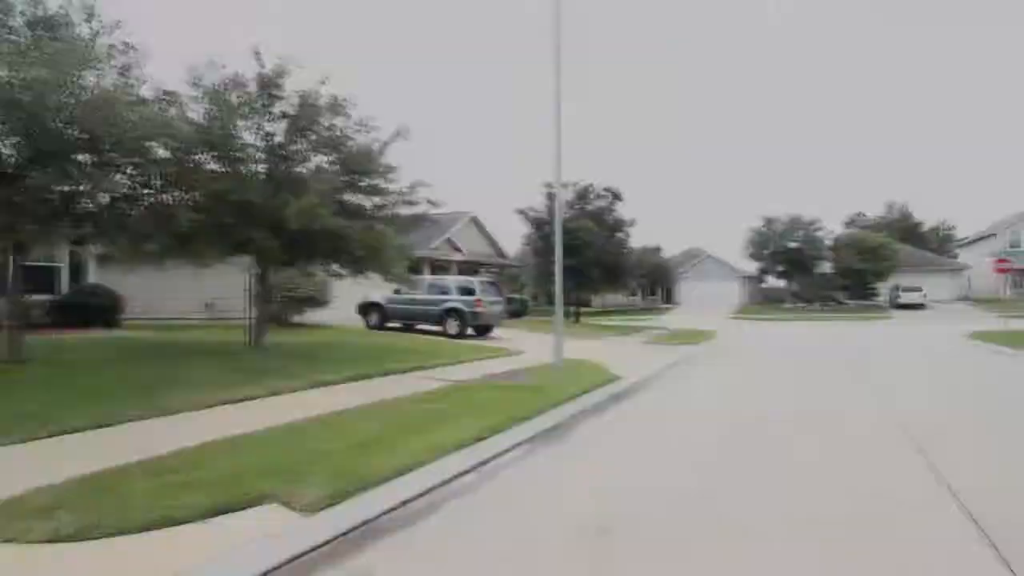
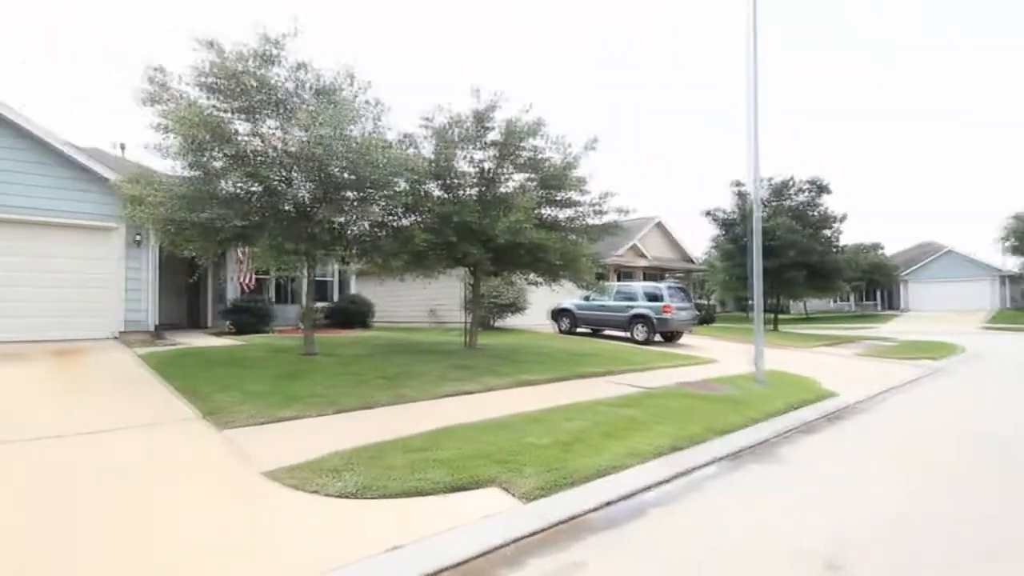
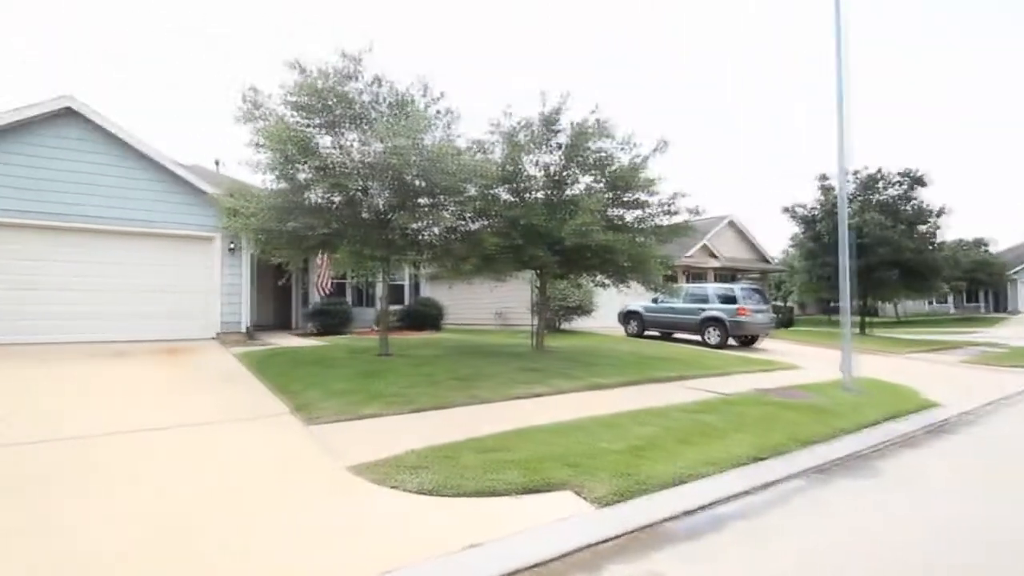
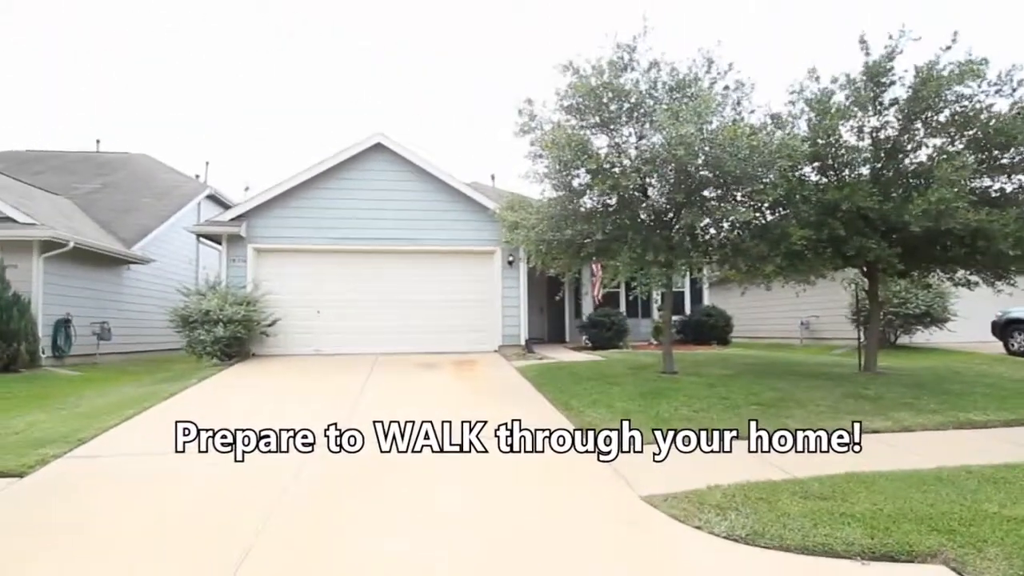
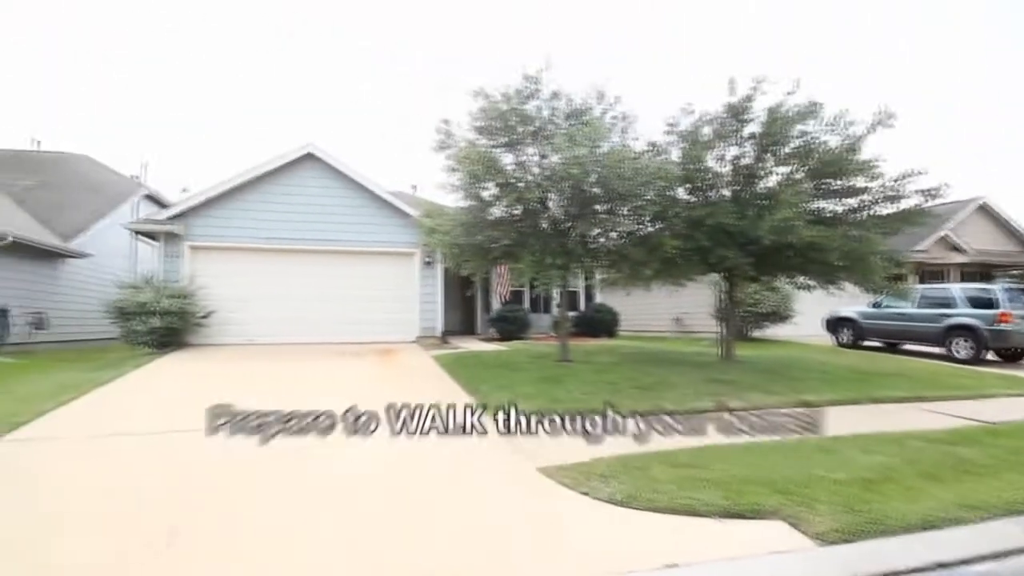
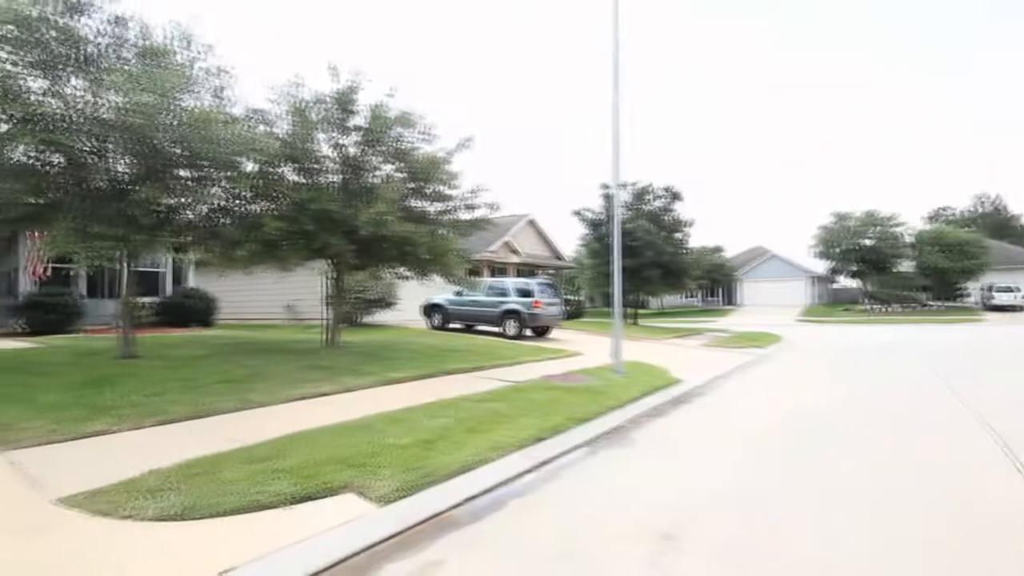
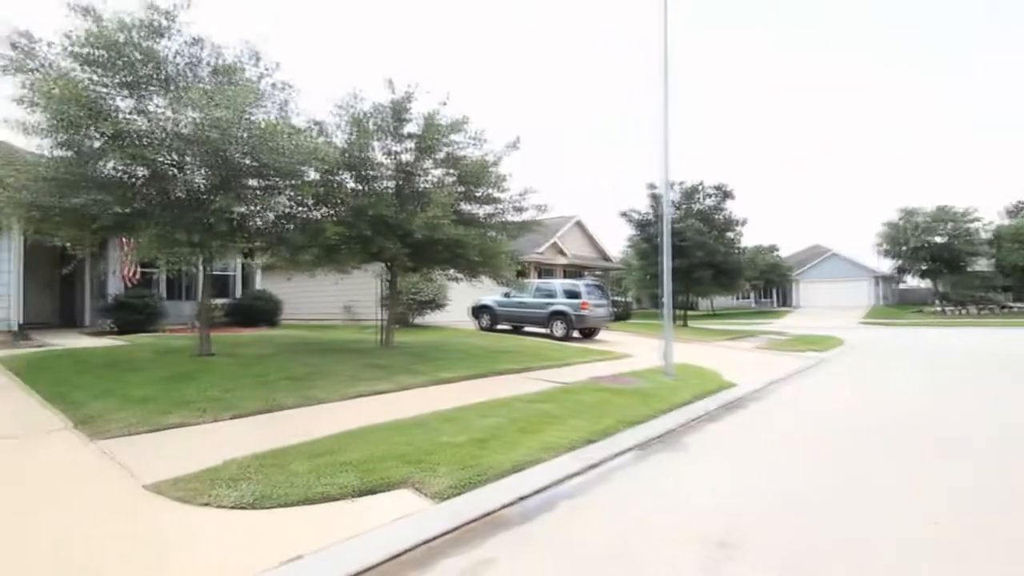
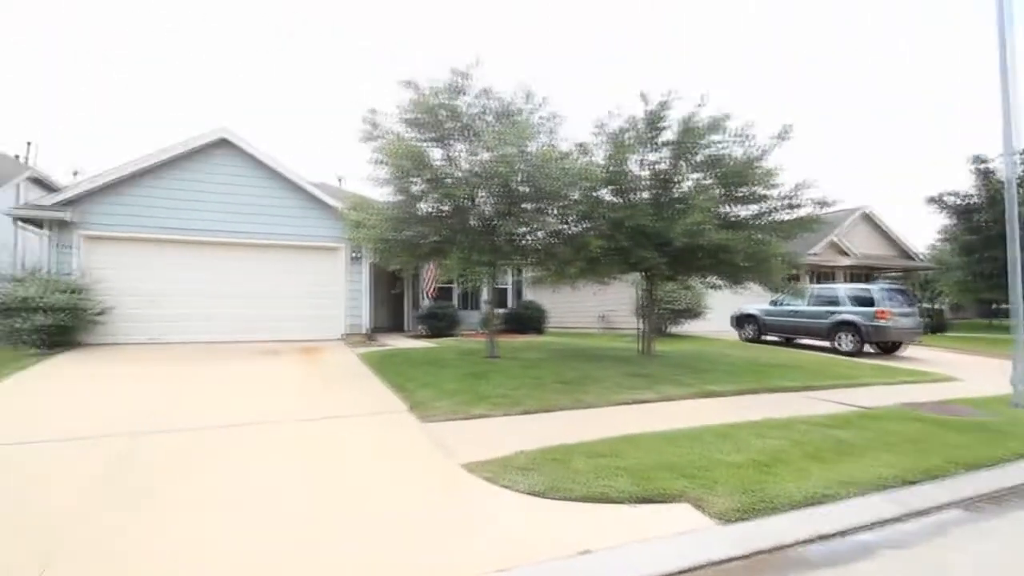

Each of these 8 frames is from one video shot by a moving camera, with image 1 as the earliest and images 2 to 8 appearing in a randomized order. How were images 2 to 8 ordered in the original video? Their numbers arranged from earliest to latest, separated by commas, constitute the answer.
6, 7, 2, 3, 8, 5, 4
